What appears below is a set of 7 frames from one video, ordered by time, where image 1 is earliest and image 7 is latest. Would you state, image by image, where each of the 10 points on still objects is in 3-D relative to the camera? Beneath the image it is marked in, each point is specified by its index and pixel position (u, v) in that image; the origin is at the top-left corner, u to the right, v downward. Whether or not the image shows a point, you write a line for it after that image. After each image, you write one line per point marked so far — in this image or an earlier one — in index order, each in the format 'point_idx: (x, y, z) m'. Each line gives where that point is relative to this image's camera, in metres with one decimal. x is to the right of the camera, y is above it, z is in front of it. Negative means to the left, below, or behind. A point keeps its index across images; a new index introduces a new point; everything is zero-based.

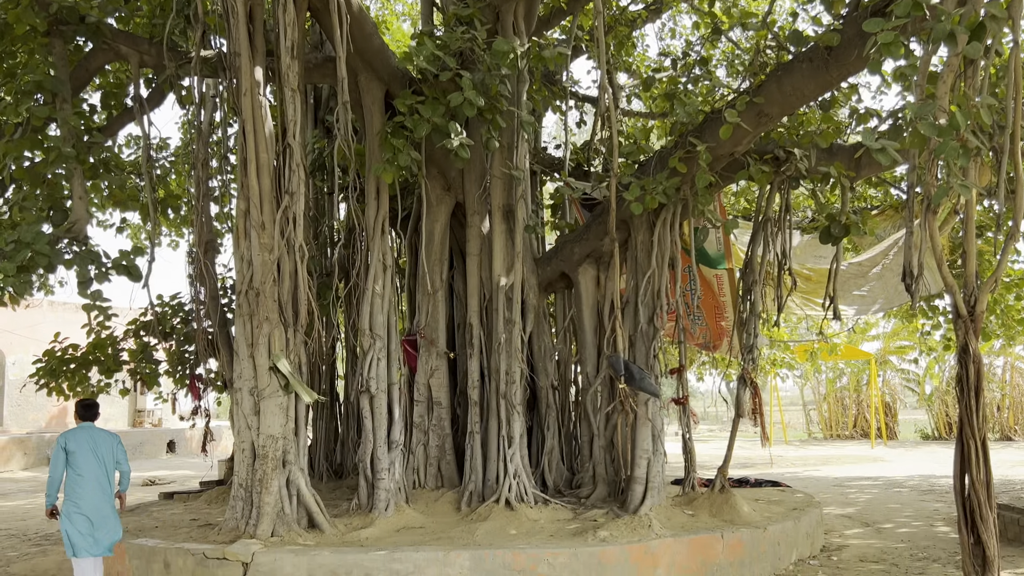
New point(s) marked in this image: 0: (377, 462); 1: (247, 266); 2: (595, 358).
0: (-0.8, -1.0, +4.9) m
1: (-1.4, +0.1, +4.5) m
2: (+0.5, -0.4, +5.5) m
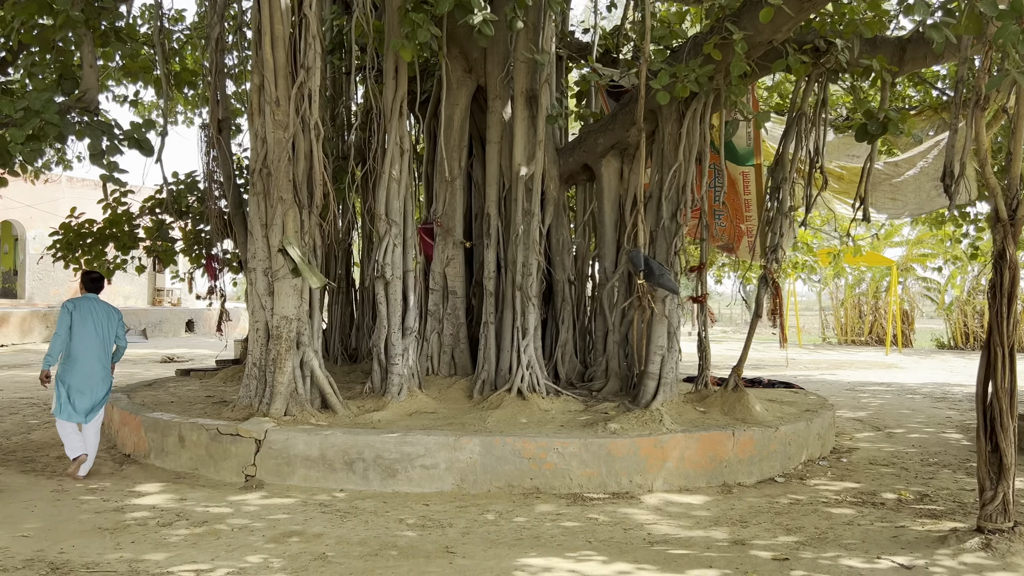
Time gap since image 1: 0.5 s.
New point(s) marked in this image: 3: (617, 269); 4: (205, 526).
0: (-0.7, -0.3, +4.9) m
1: (-1.3, +0.7, +4.4) m
2: (+0.6, +0.2, +5.4) m
3: (+0.6, +0.1, +5.4) m
4: (-1.2, -1.0, +3.5) m
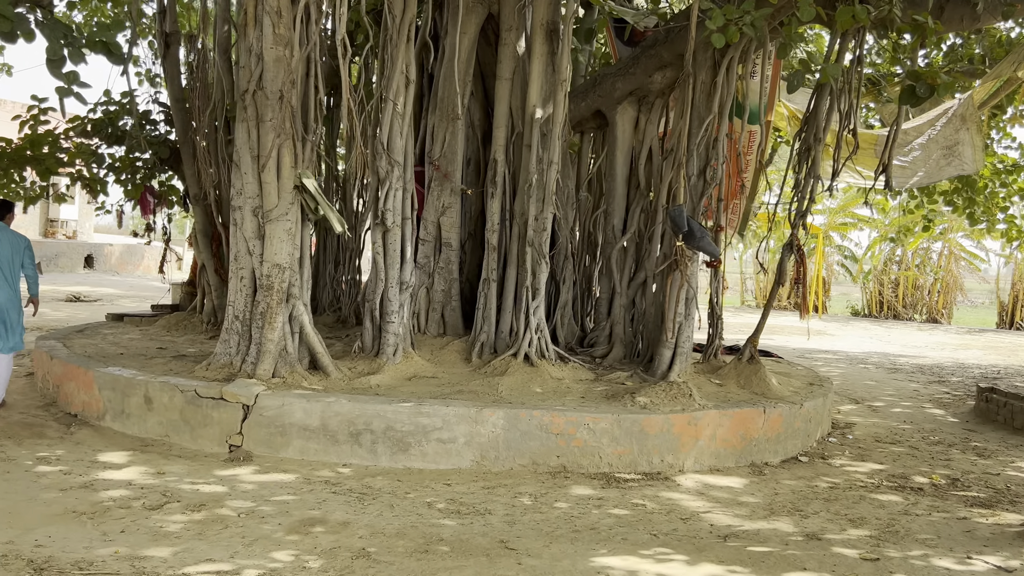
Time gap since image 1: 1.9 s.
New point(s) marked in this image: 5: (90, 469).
0: (-0.6, -0.1, +4.4) m
1: (-1.1, +1.0, +3.8) m
2: (+0.6, +0.5, +5.0) m
3: (+0.7, +0.4, +5.0) m
4: (-1.0, -0.8, +3.0) m
5: (-1.6, -0.7, +3.4) m
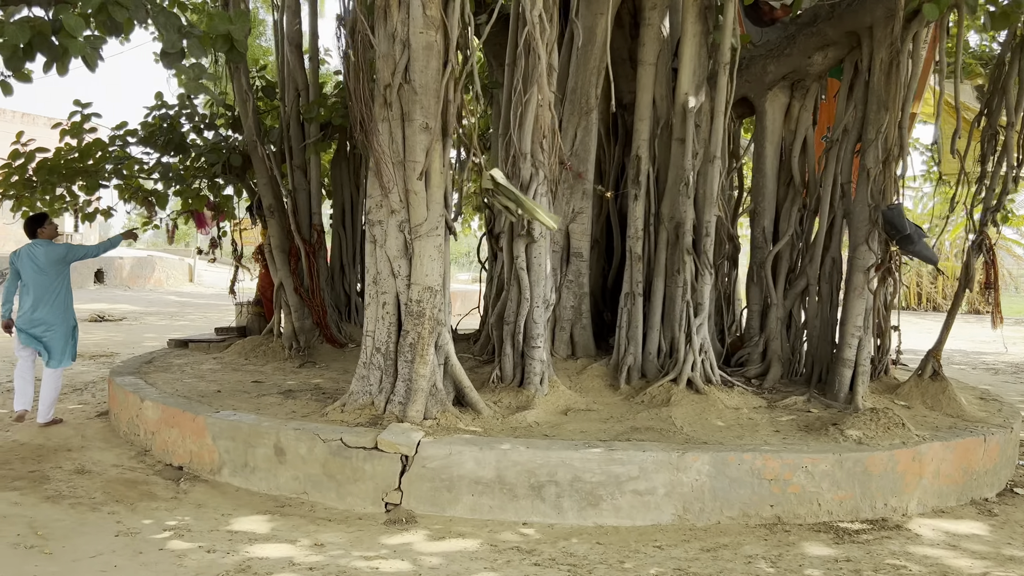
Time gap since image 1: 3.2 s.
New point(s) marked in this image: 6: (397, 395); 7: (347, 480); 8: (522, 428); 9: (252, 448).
0: (+0.1, -0.2, +3.8) m
1: (-0.4, +0.9, +3.2) m
2: (+1.3, +0.4, +4.4) m
3: (+1.3, +0.3, +4.4) m
4: (-0.3, -0.9, +2.4) m
5: (-0.9, -0.8, +2.8) m
6: (-0.4, -0.4, +3.3) m
7: (-0.6, -0.7, +3.1) m
8: (0.0, -0.5, +3.4) m
9: (-1.0, -0.6, +3.3) m
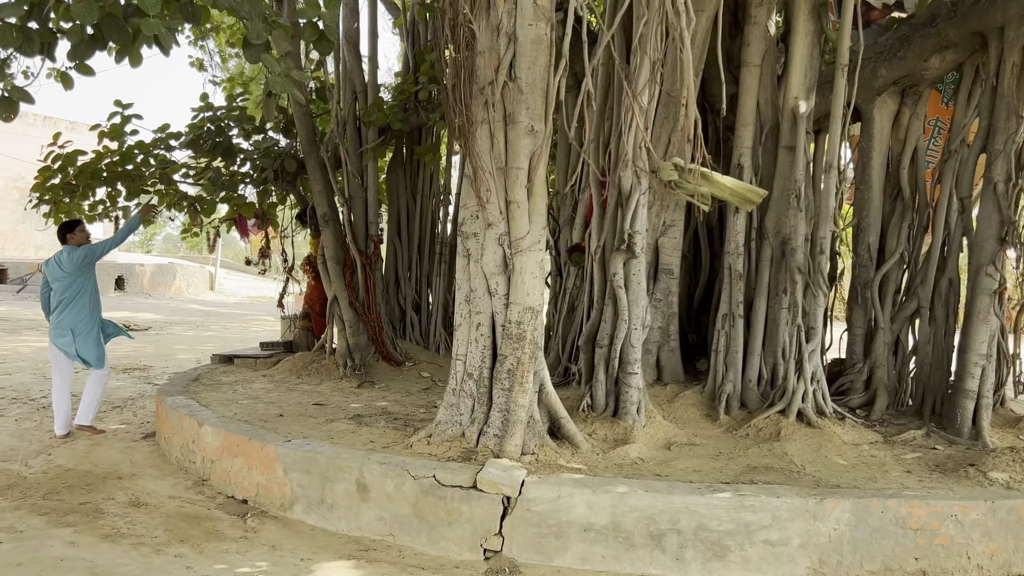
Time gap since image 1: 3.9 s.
0: (+0.5, -0.2, +3.5) m
1: (0.0, +0.8, +2.9) m
2: (+1.7, +0.3, +4.1) m
3: (+1.7, +0.2, +4.1) m
4: (+0.1, -0.9, +2.1) m
5: (-0.5, -0.9, +2.5) m
6: (-0.1, -0.5, +3.0) m
7: (-0.2, -0.7, +2.8) m
8: (+0.4, -0.6, +3.1) m
9: (-0.6, -0.7, +3.0) m
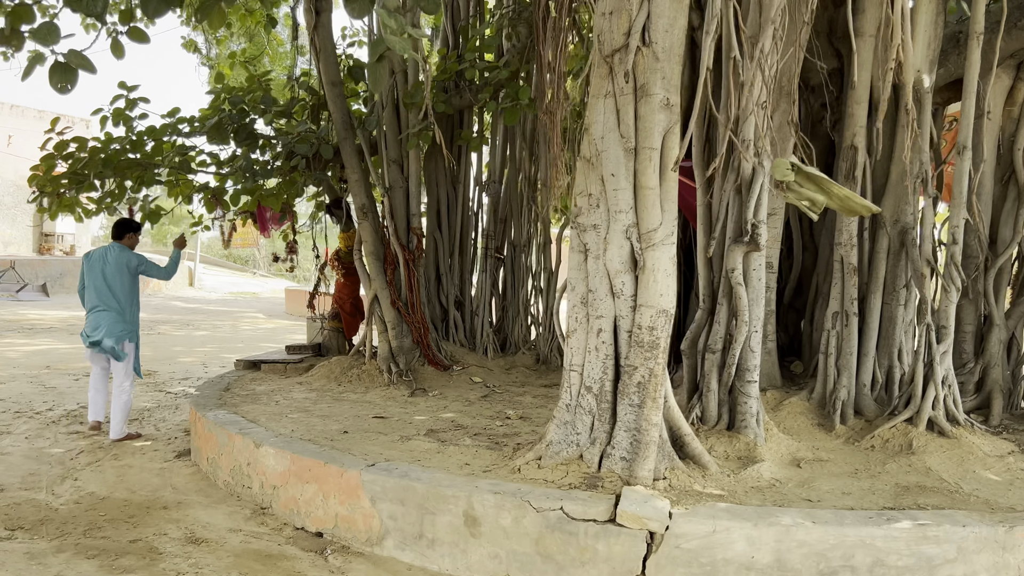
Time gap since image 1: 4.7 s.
0: (+0.8, -0.2, +3.1) m
1: (+0.3, +0.8, +2.5) m
2: (+2.0, +0.3, +3.8) m
3: (+2.1, +0.2, +3.8) m
4: (+0.5, -0.9, +1.7) m
5: (-0.1, -0.9, +2.1) m
6: (+0.3, -0.5, +2.6) m
7: (+0.2, -0.8, +2.4) m
8: (+0.8, -0.6, +2.7) m
9: (-0.2, -0.7, +2.6) m
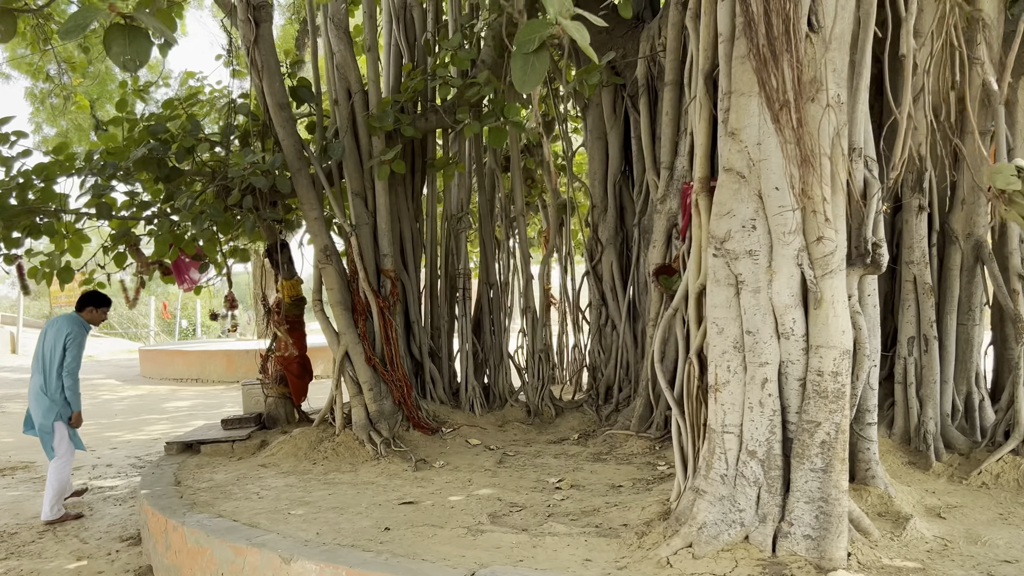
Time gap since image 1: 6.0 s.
0: (+1.1, -0.3, +2.7) m
1: (+0.7, +0.7, +2.0) m
2: (+2.1, +0.3, +3.6) m
3: (+2.1, +0.2, +3.6) m
4: (+1.0, -1.0, +1.2) m
5: (+0.4, -1.0, +1.5) m
6: (+0.7, -0.6, +2.1) m
7: (+0.6, -0.8, +1.9) m
8: (+1.1, -0.7, +2.3) m
9: (+0.2, -0.8, +2.0) m
